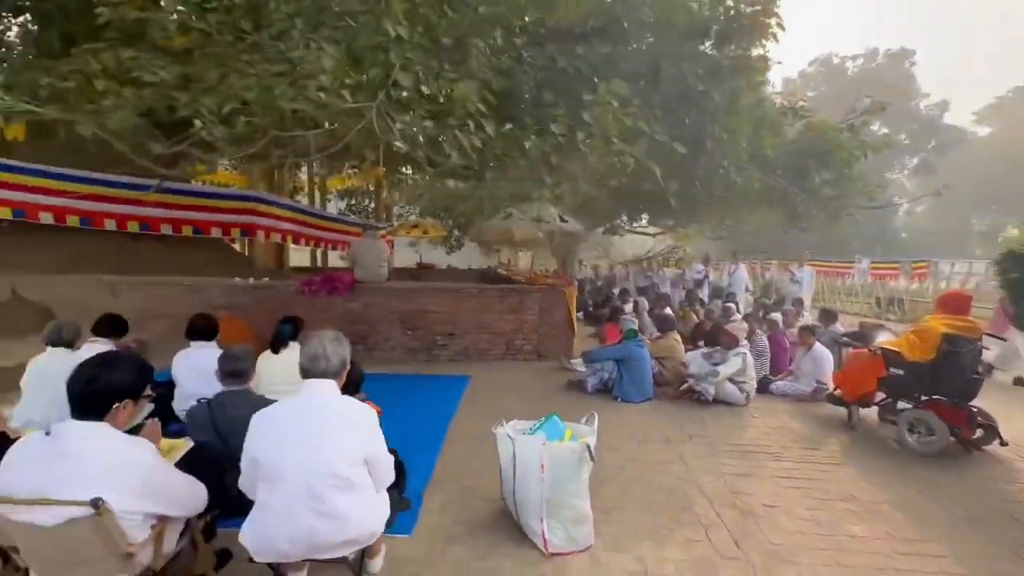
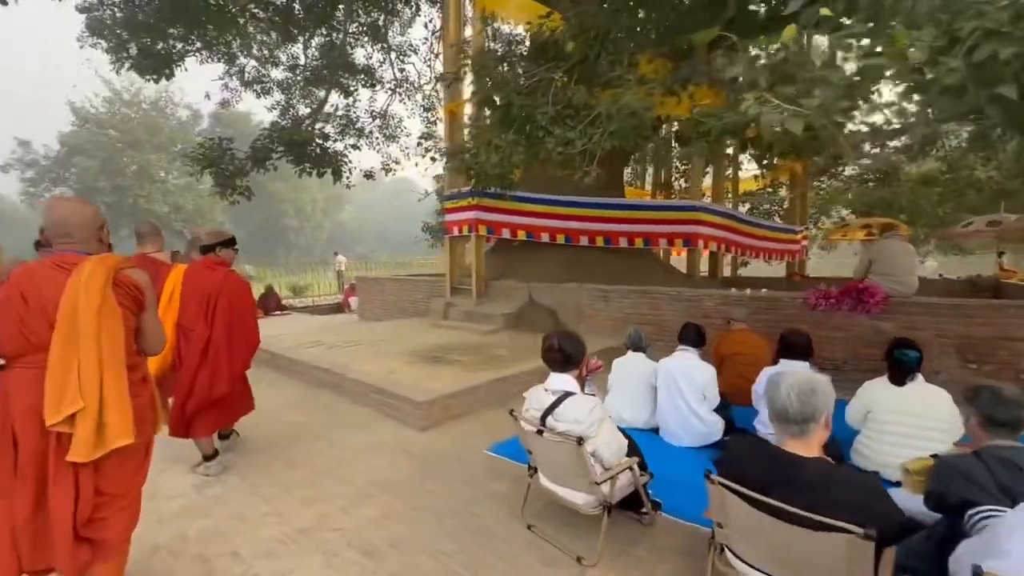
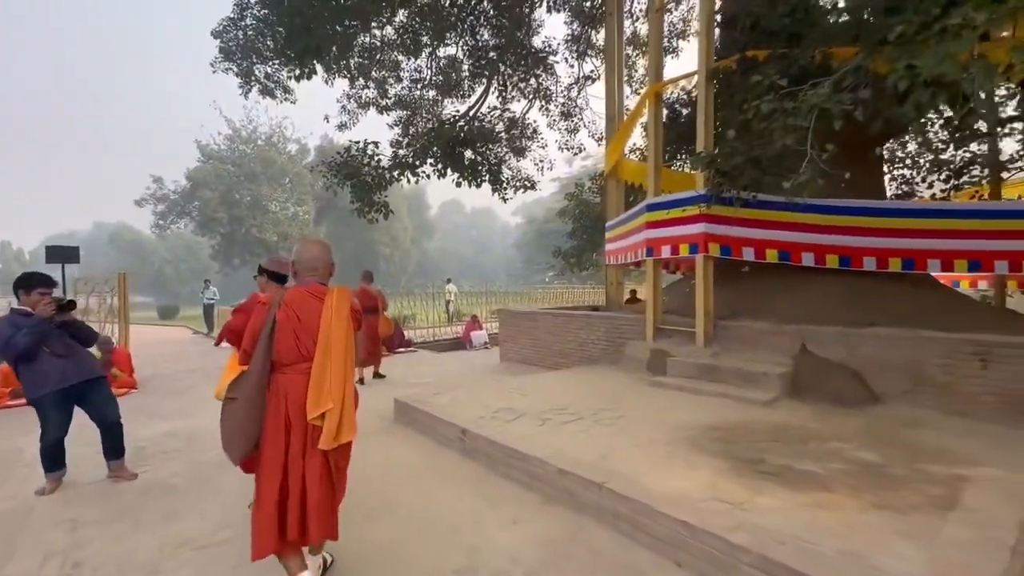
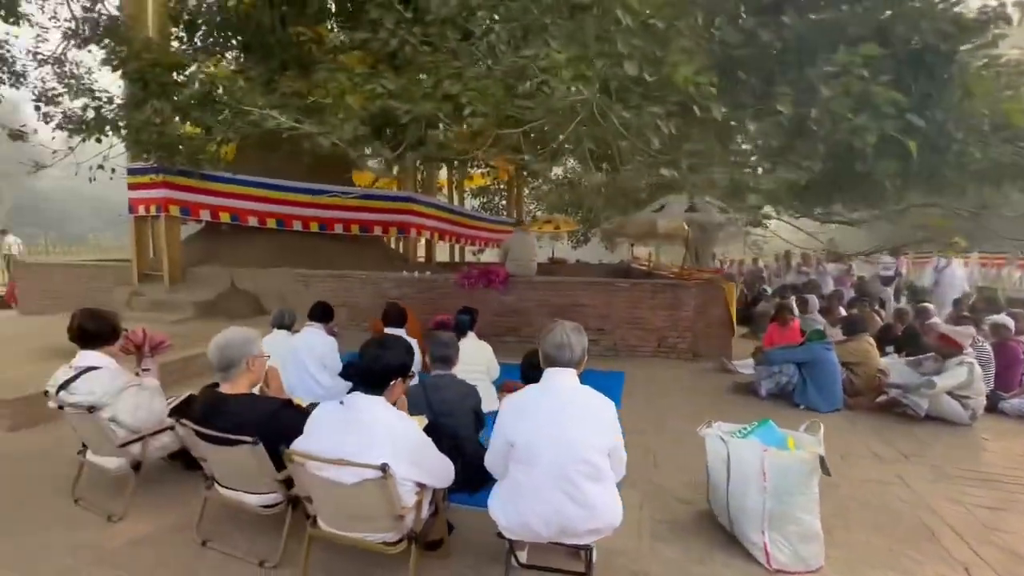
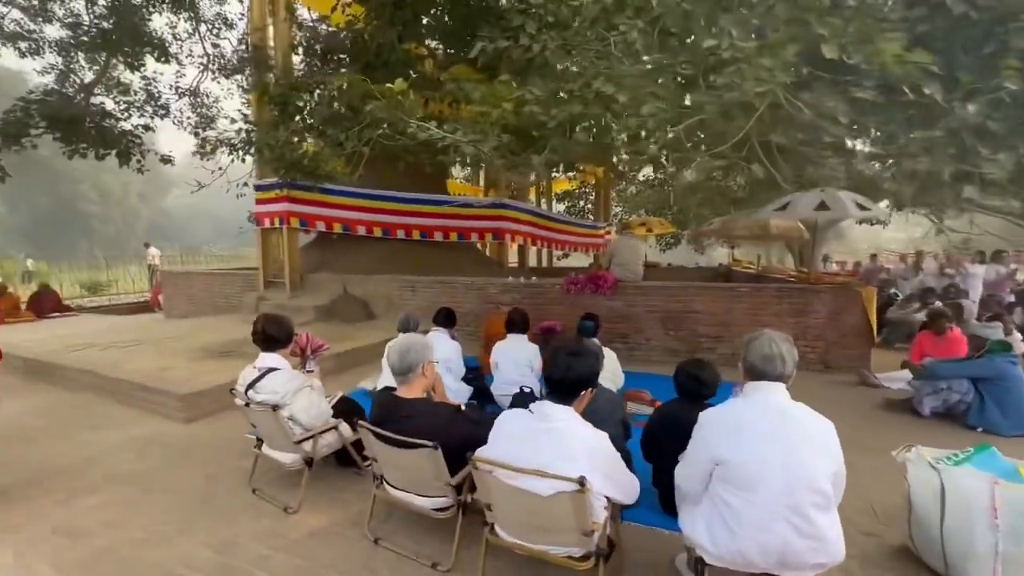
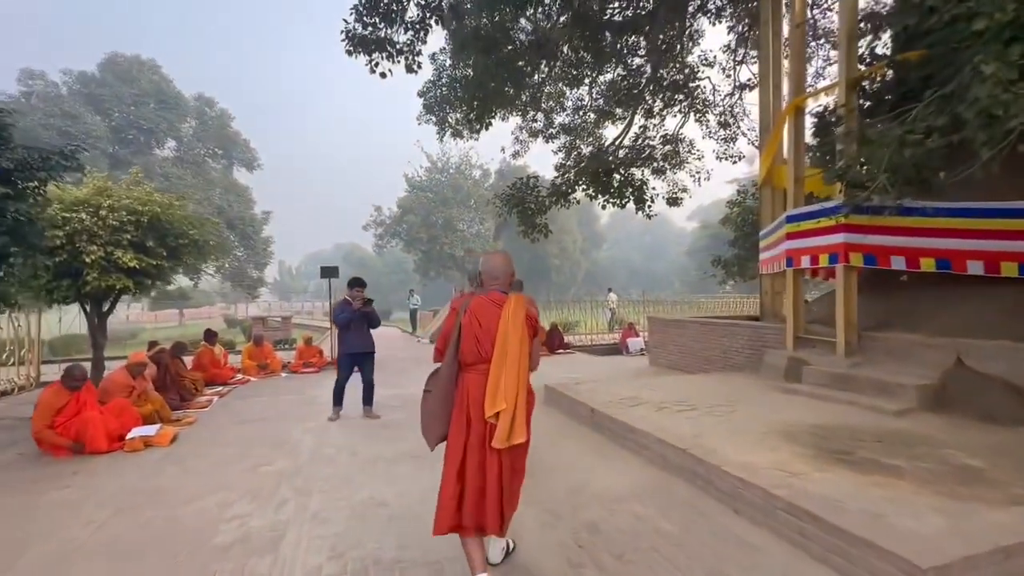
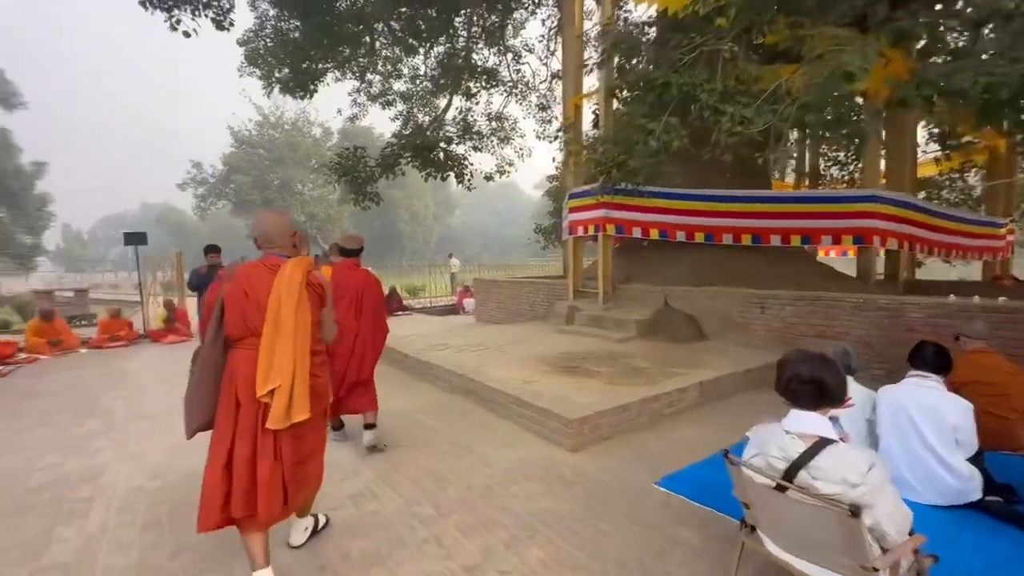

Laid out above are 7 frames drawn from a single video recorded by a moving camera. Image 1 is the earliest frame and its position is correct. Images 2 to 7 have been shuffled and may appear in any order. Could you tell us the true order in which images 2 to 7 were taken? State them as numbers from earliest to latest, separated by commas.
4, 5, 2, 7, 6, 3
